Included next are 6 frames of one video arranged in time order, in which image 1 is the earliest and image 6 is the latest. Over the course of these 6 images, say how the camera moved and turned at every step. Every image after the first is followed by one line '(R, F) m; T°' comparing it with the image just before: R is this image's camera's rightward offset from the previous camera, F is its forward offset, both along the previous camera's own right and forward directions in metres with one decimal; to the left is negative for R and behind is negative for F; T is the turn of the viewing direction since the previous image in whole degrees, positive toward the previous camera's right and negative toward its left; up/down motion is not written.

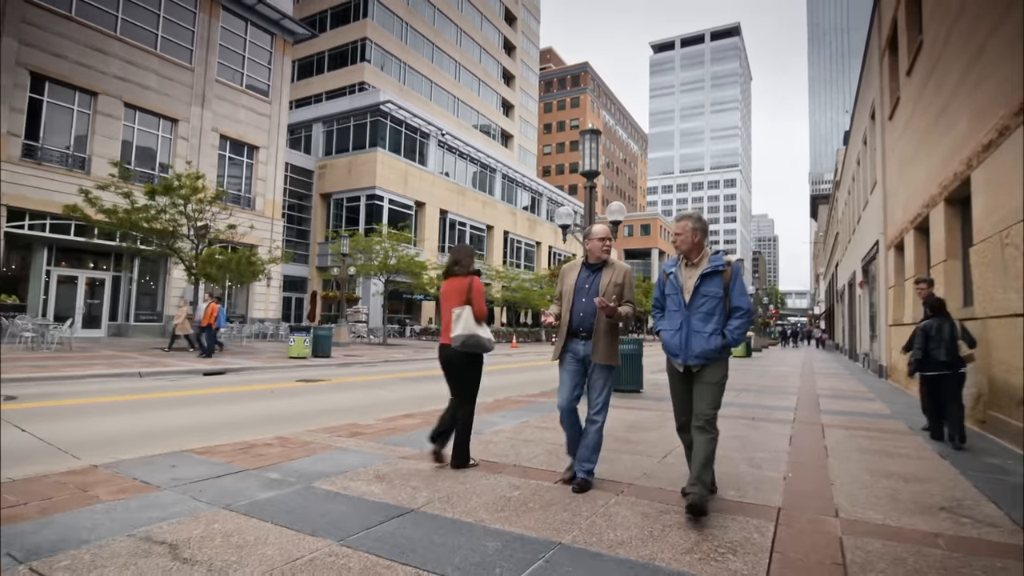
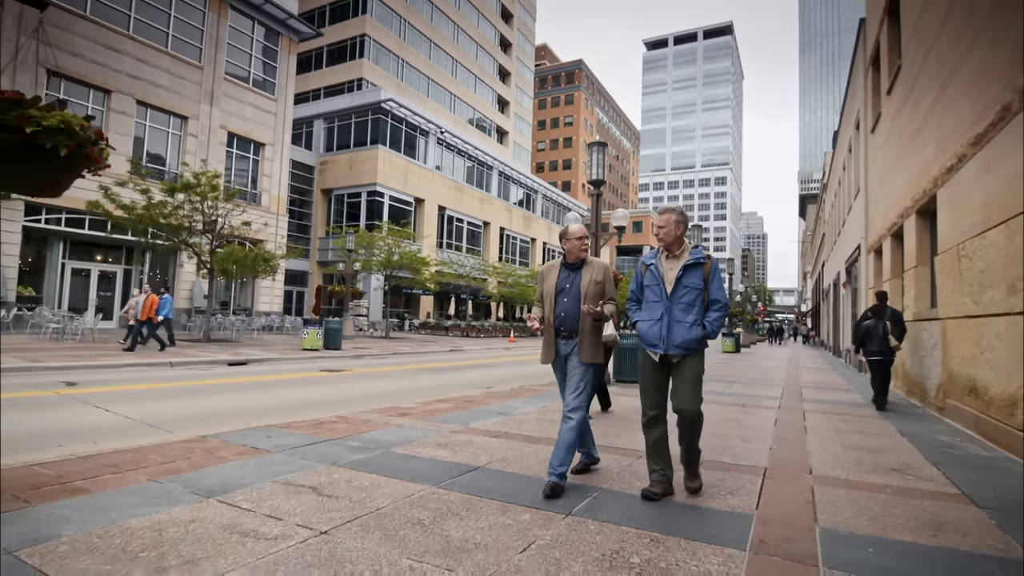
(-0.4, -0.9) m; +1°
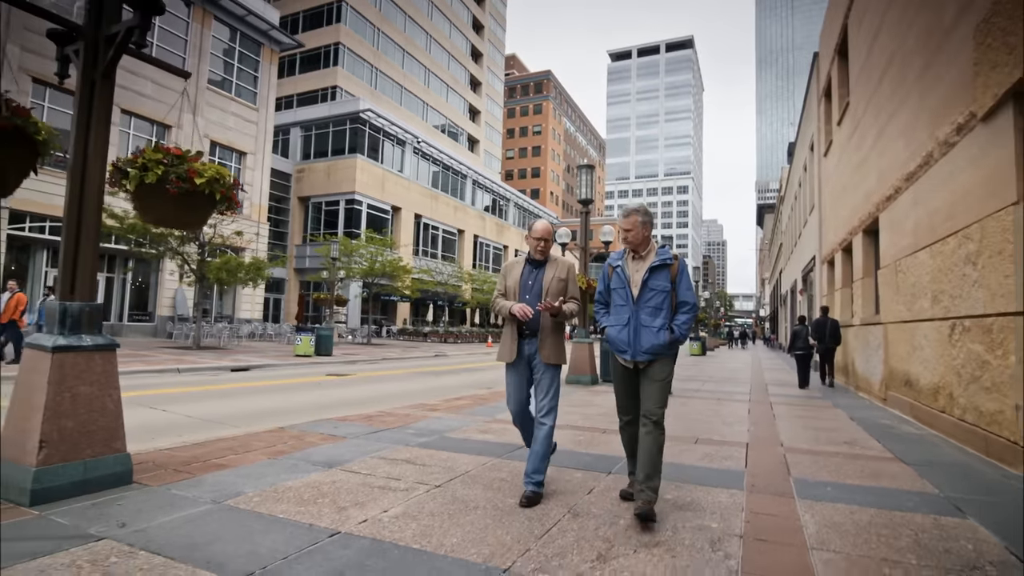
(-0.7, -1.0) m; +3°
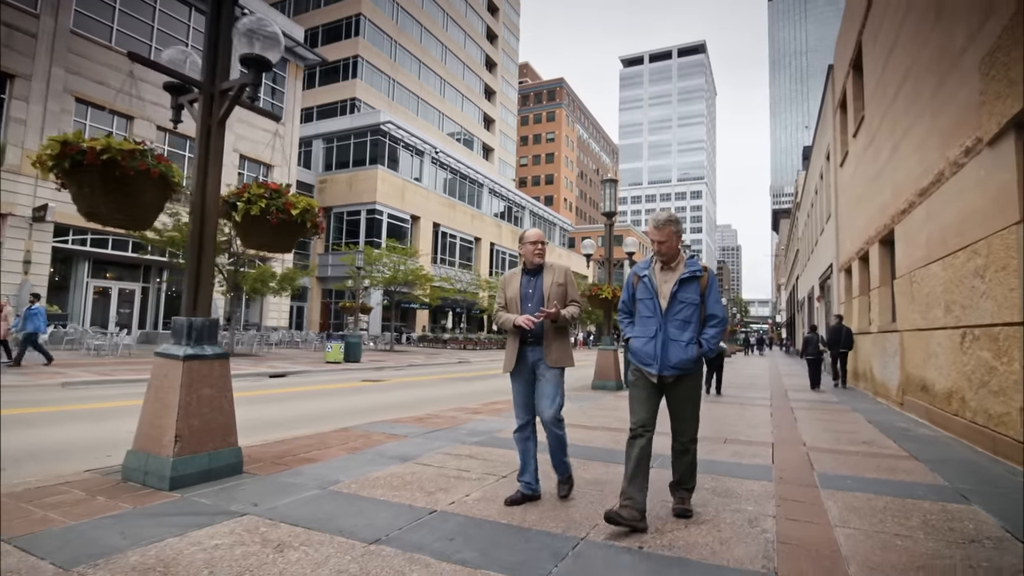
(-0.3, -0.6) m; -1°
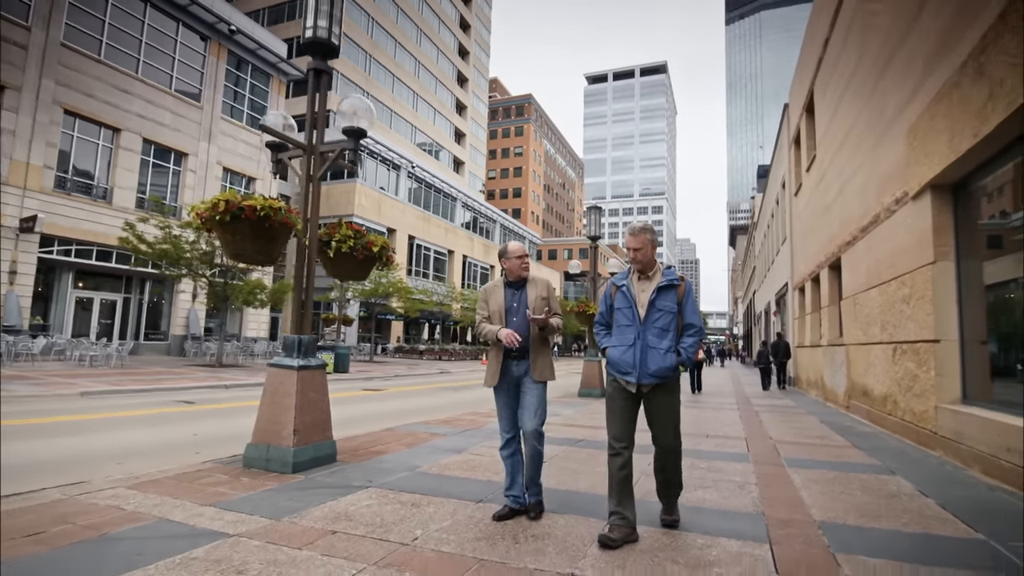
(-0.8, -1.2) m; +4°
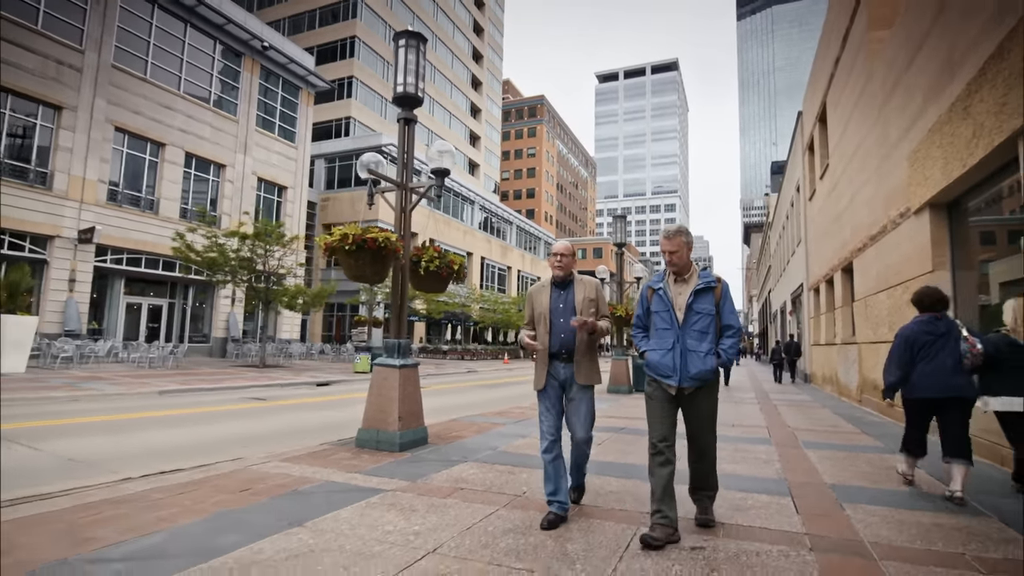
(-0.5, -1.1) m; -1°
